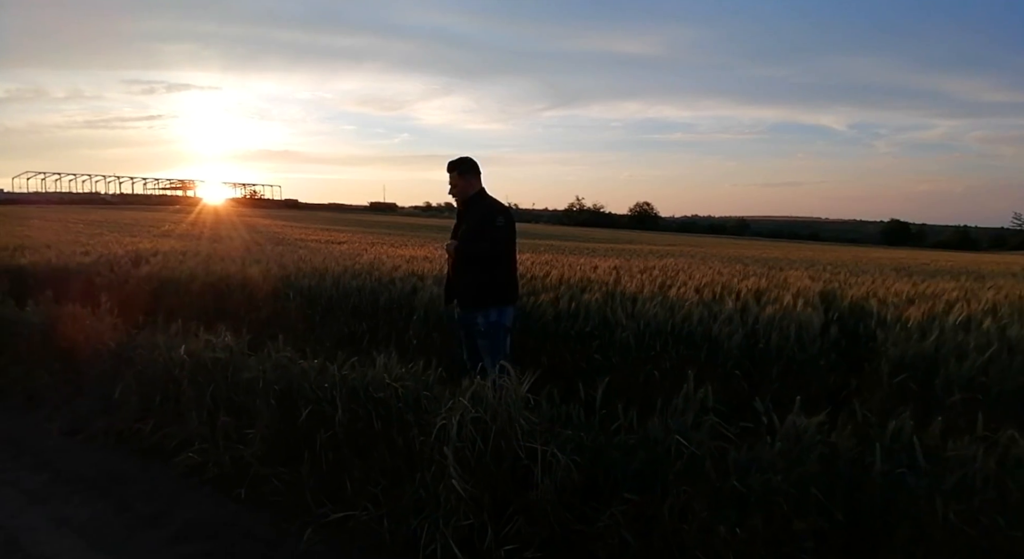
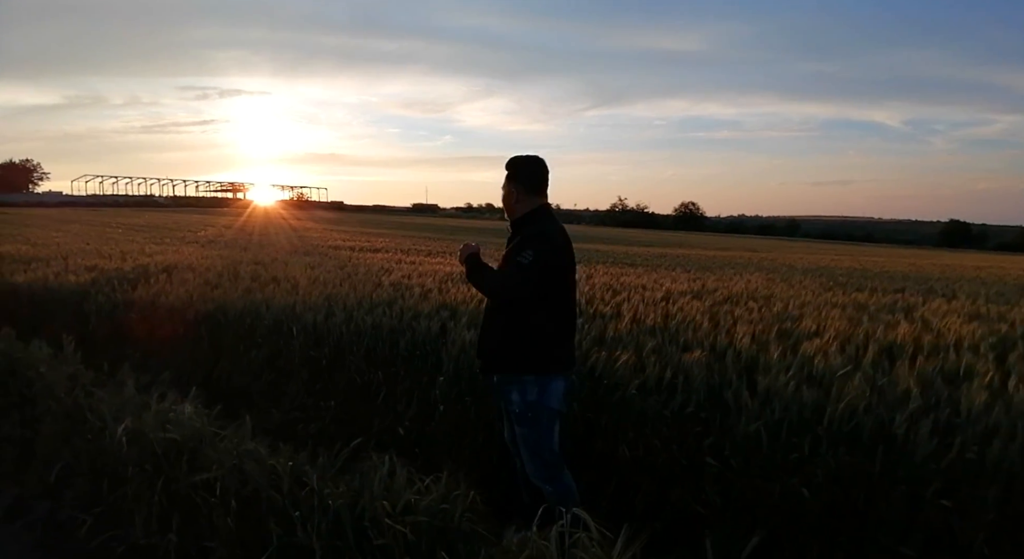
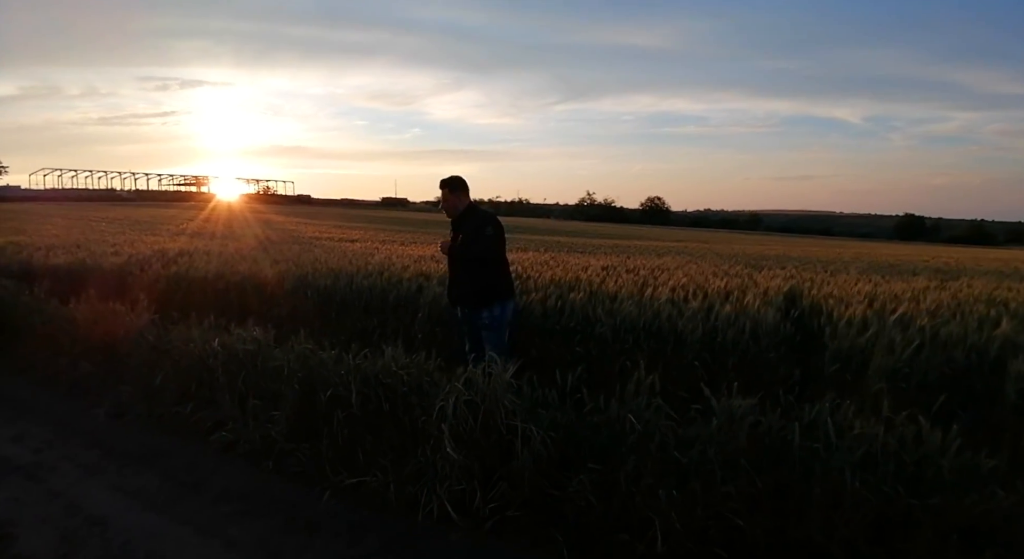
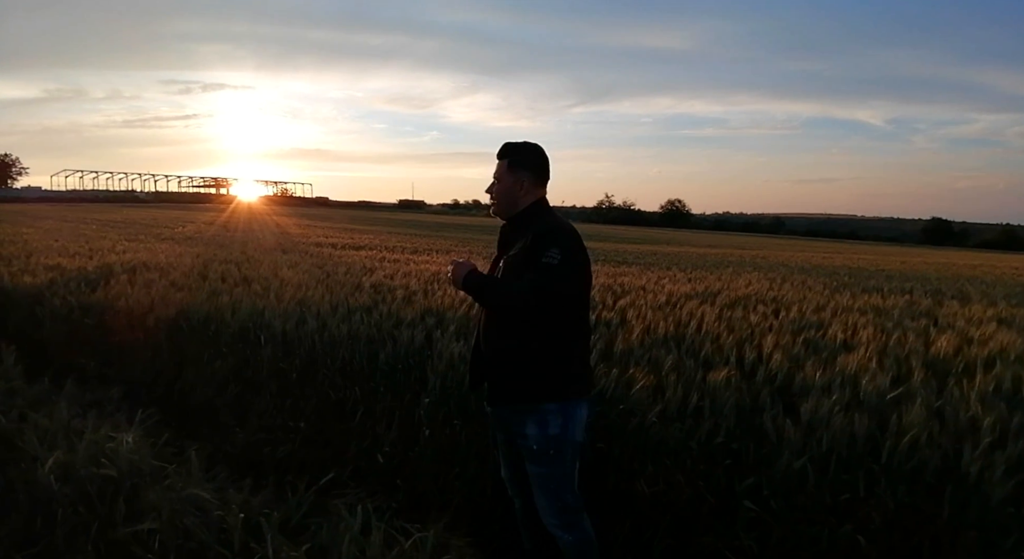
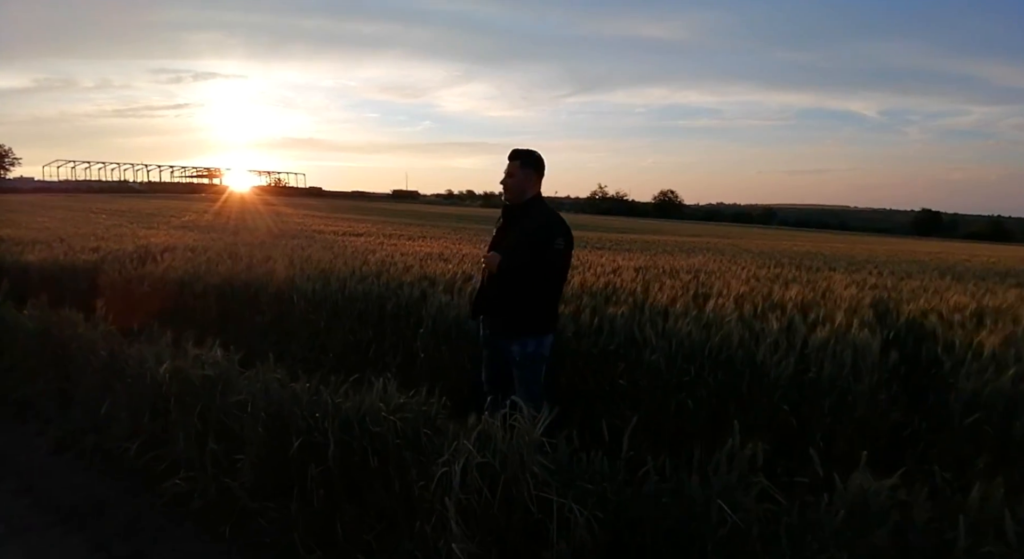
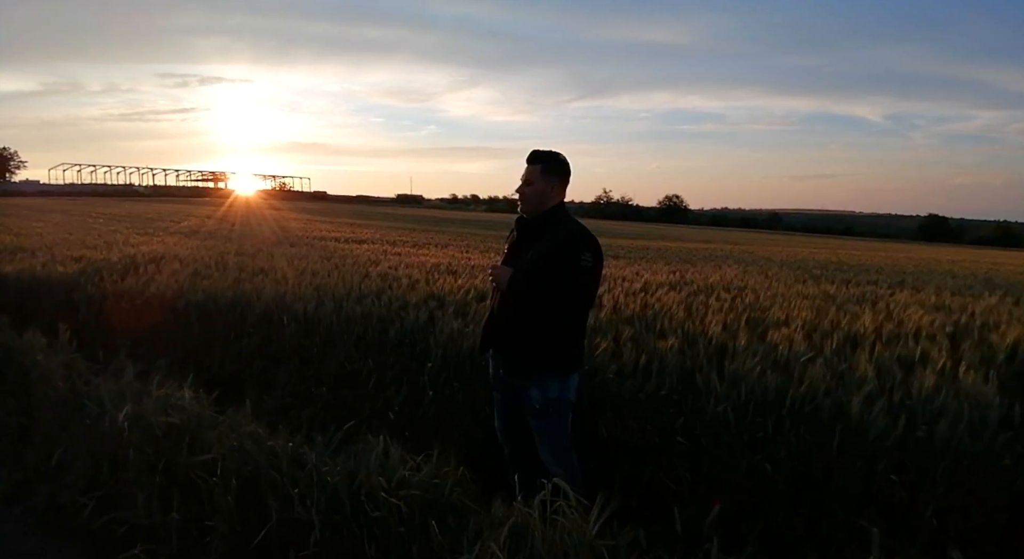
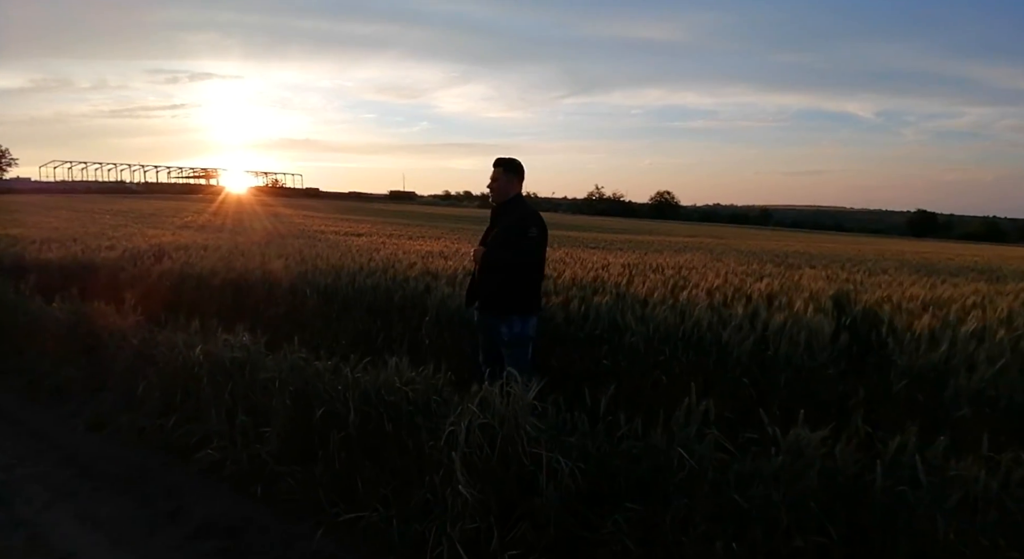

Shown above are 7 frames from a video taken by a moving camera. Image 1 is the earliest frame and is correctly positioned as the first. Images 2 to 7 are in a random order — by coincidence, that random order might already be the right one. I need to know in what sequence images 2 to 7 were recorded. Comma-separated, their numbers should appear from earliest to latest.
3, 7, 5, 6, 4, 2
